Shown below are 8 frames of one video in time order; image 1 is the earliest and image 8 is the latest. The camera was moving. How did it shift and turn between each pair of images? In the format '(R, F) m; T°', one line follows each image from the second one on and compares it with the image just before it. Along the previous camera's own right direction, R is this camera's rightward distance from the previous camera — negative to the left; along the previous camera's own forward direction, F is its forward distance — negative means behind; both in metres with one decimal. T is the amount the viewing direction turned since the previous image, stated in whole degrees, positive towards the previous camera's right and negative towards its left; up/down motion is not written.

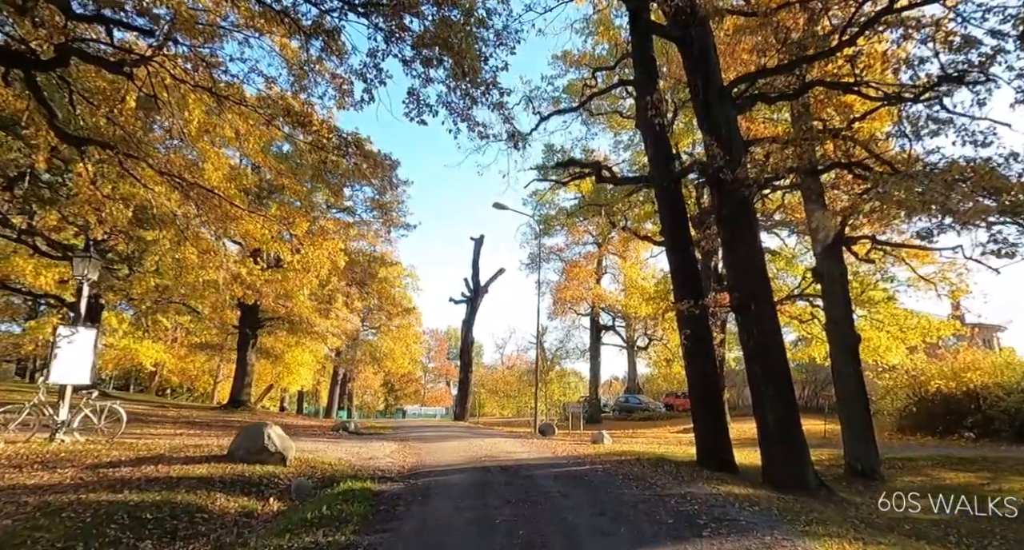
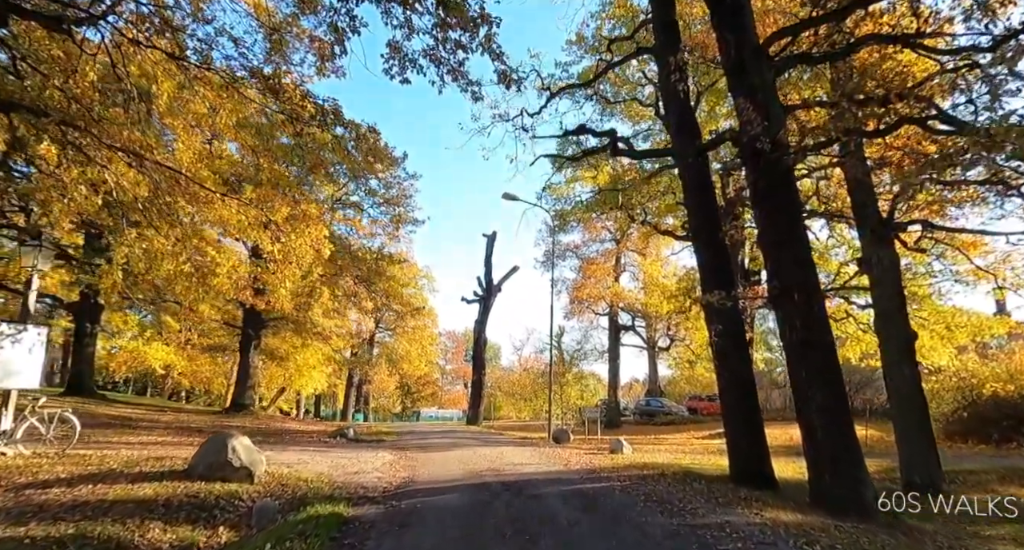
(+0.2, +1.3) m; -2°
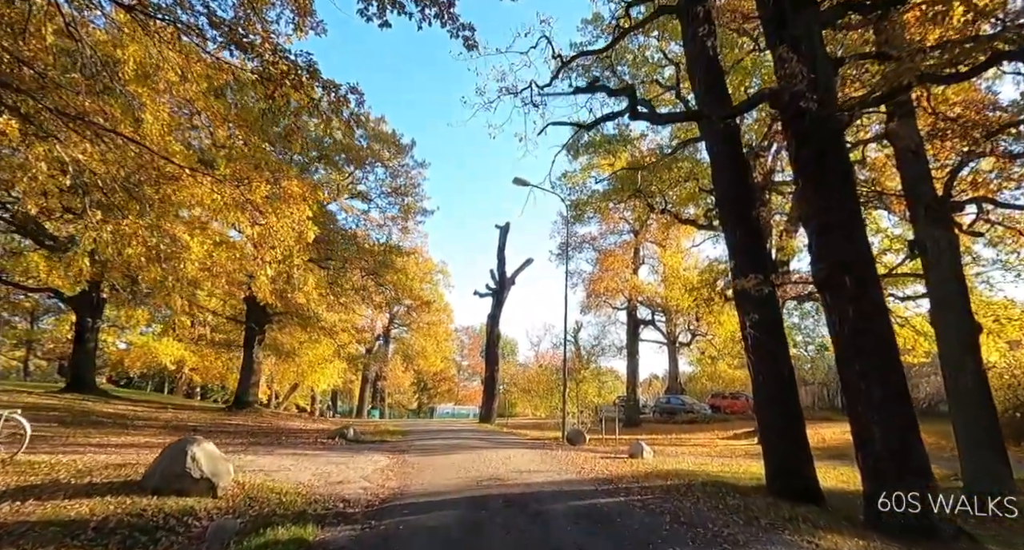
(+0.2, +1.2) m; -2°
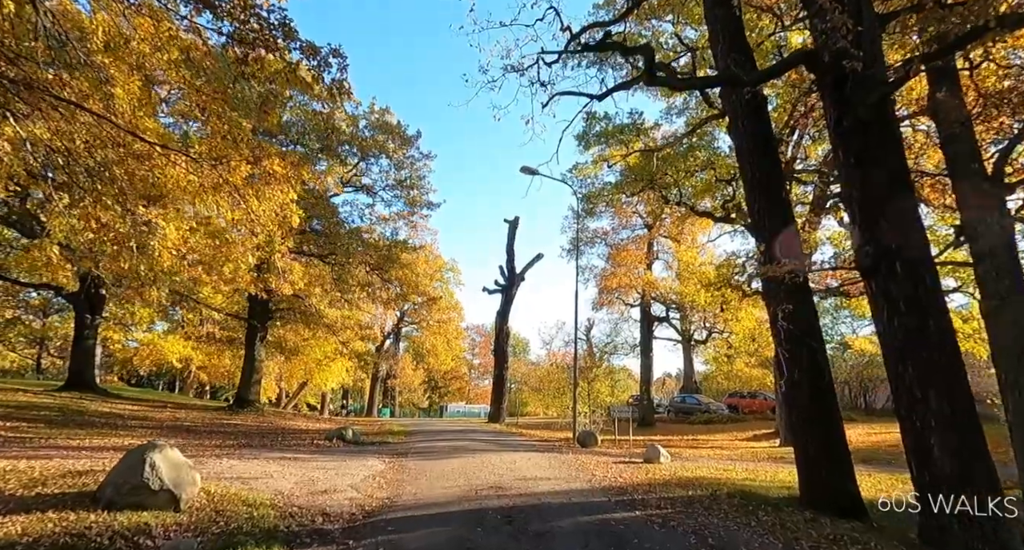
(+0.1, +0.9) m; -1°
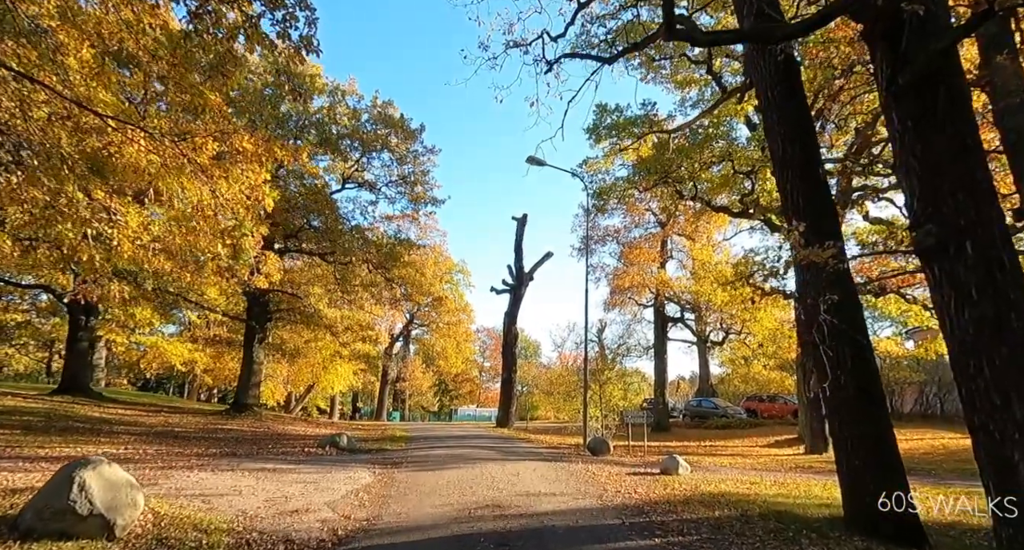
(+0.1, +1.0) m; -1°
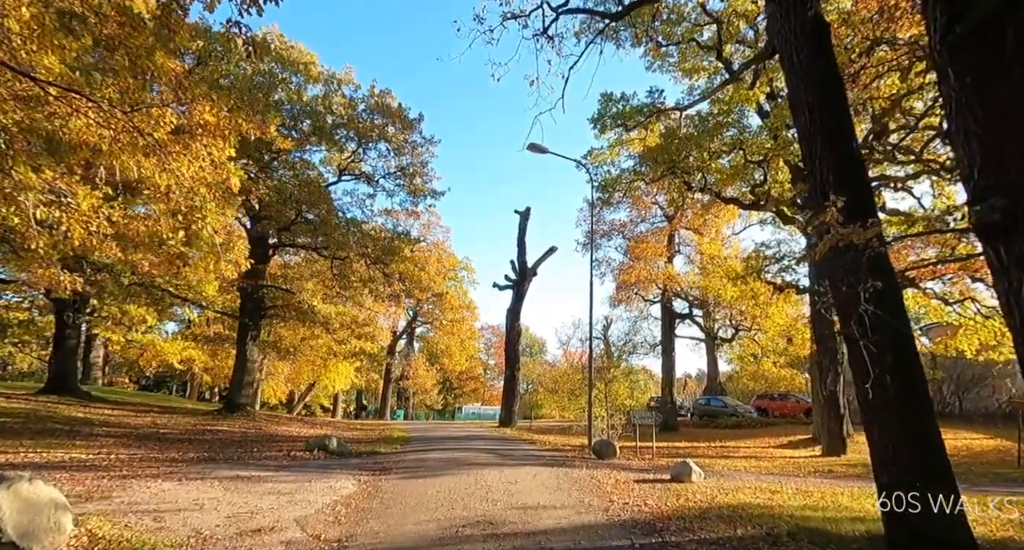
(+0.1, +0.8) m; 0°
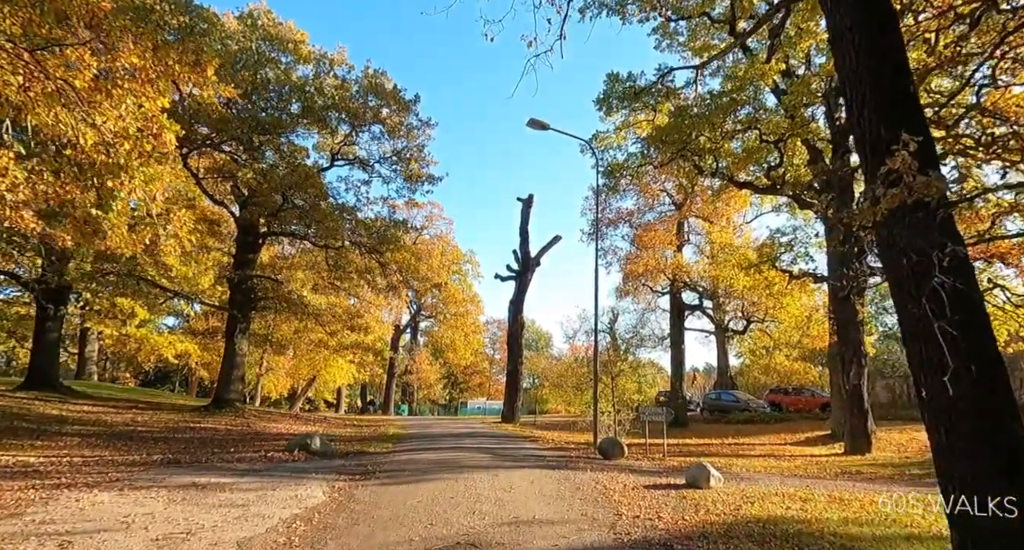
(+0.2, +1.1) m; -1°
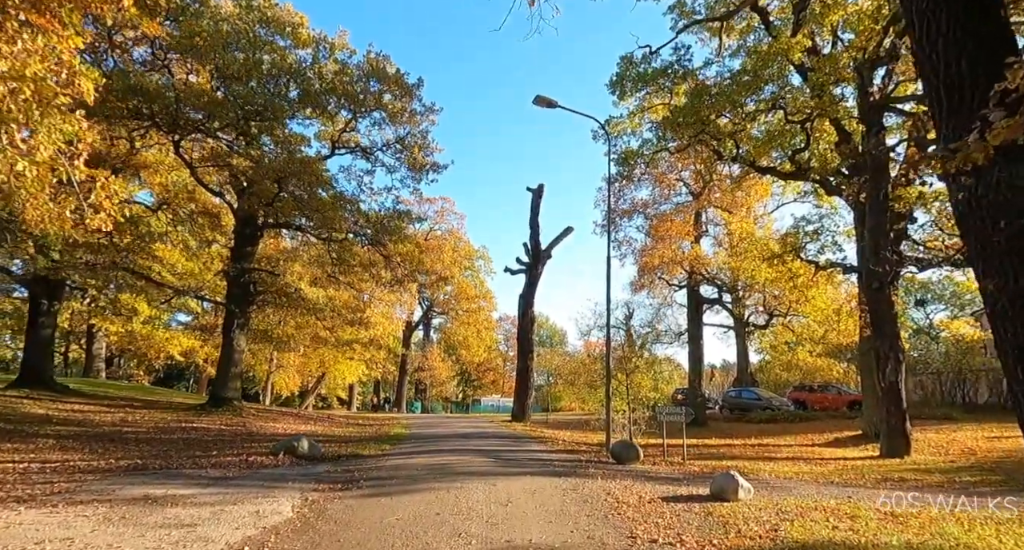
(+0.2, +1.0) m; -1°
